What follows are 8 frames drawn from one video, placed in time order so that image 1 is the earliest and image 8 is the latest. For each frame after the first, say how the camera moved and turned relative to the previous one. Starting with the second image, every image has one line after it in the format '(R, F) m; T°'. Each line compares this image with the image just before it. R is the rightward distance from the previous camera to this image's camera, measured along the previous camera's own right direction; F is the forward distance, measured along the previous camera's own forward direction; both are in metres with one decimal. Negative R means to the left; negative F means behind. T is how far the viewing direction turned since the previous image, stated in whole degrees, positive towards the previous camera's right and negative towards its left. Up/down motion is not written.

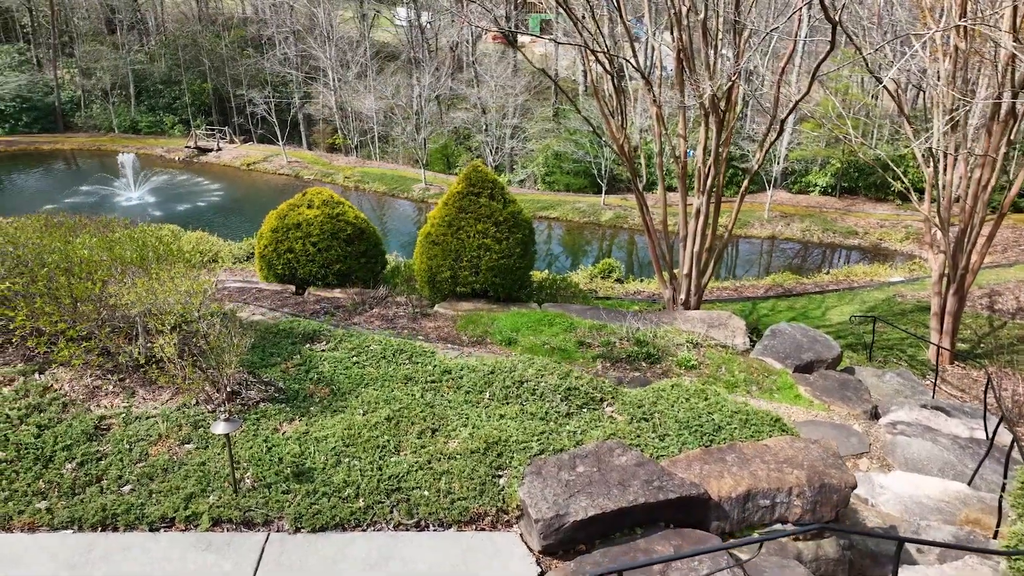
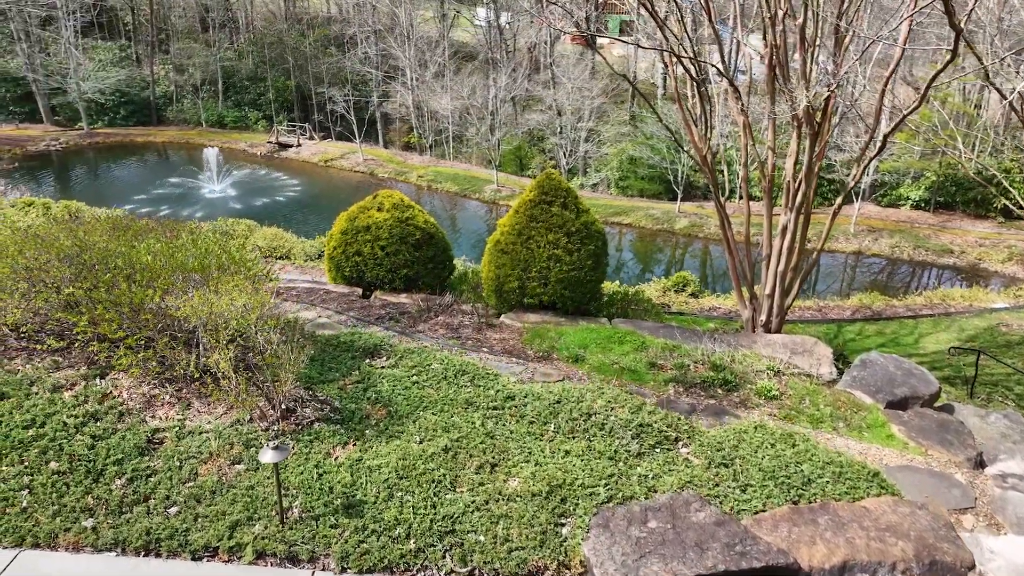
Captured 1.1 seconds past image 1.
(0.0, +0.2) m; -5°
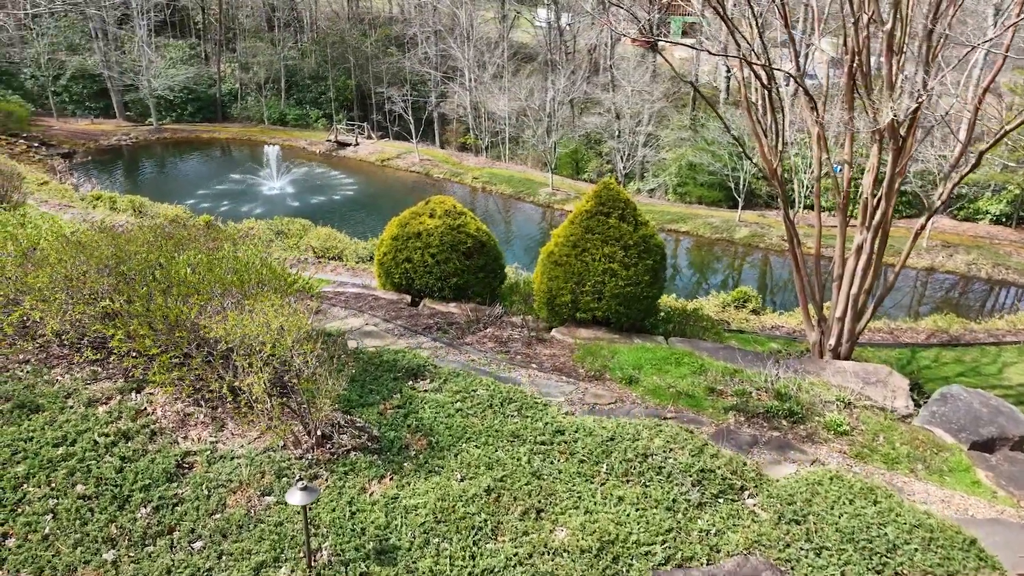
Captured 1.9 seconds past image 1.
(0.0, +0.2) m; -4°
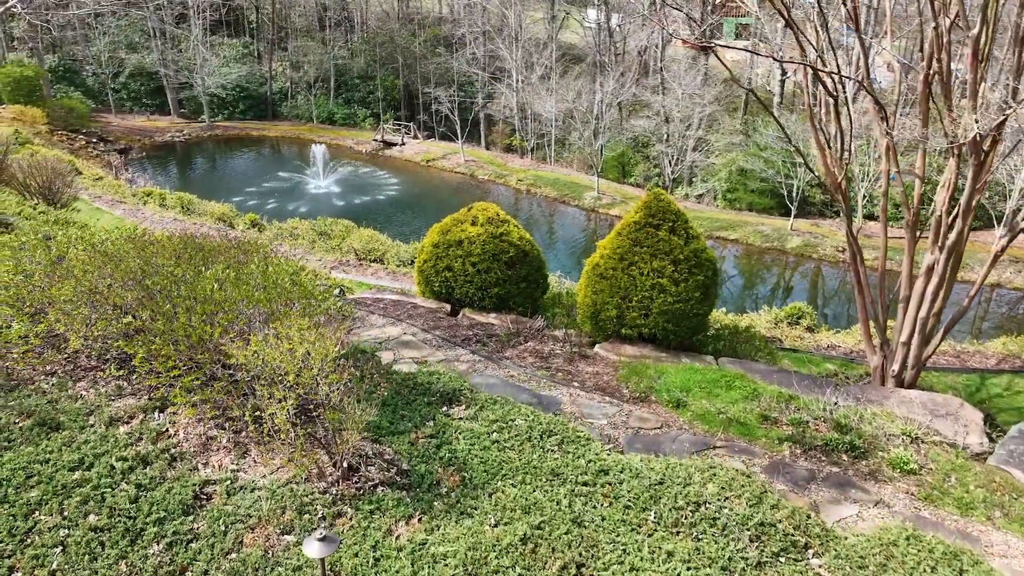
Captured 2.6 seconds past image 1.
(0.0, +0.2) m; -3°
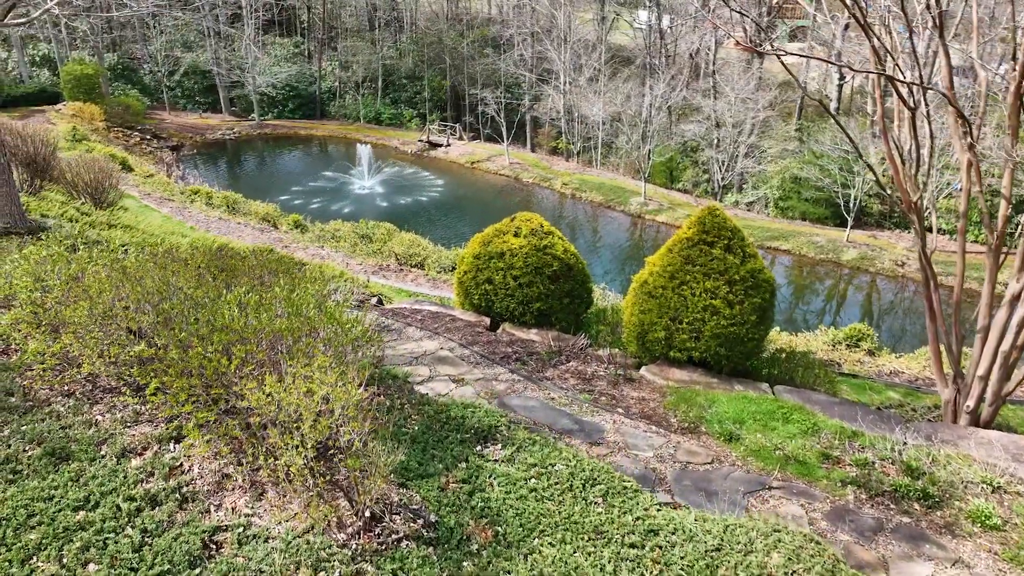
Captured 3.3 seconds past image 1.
(0.0, +0.3) m; -3°
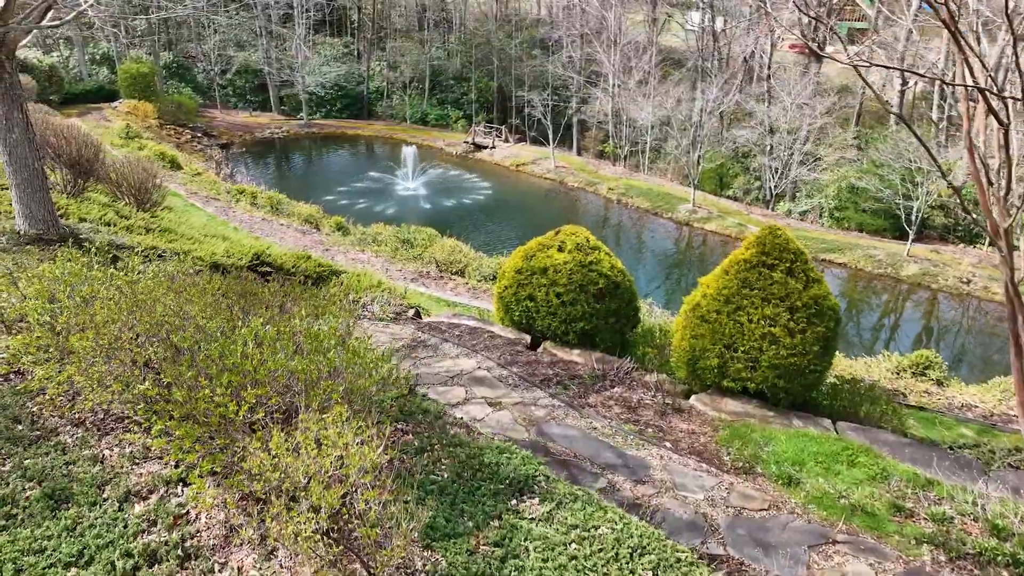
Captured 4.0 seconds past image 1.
(0.0, +0.3) m; -3°
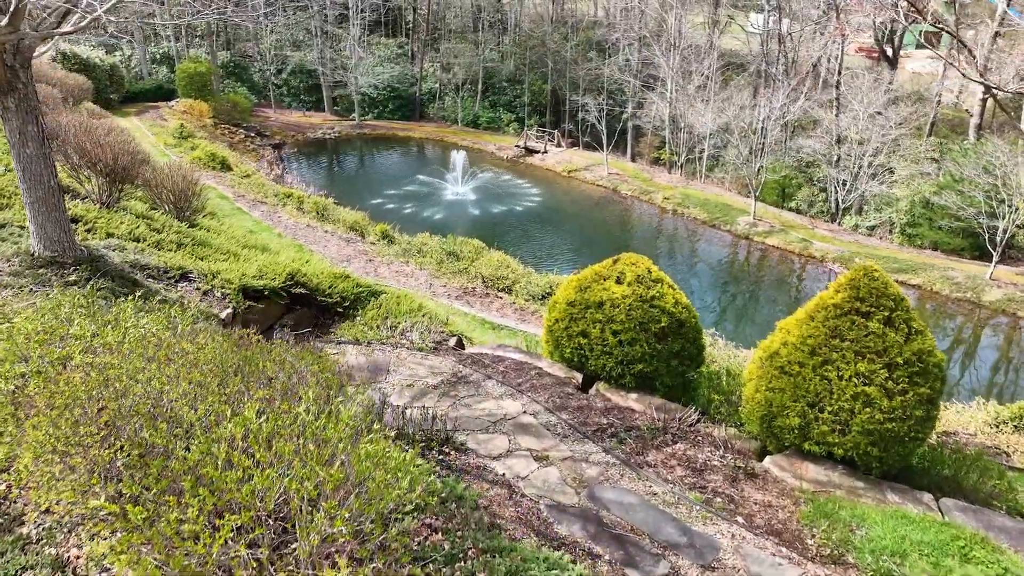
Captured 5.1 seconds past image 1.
(0.0, +0.5) m; -4°
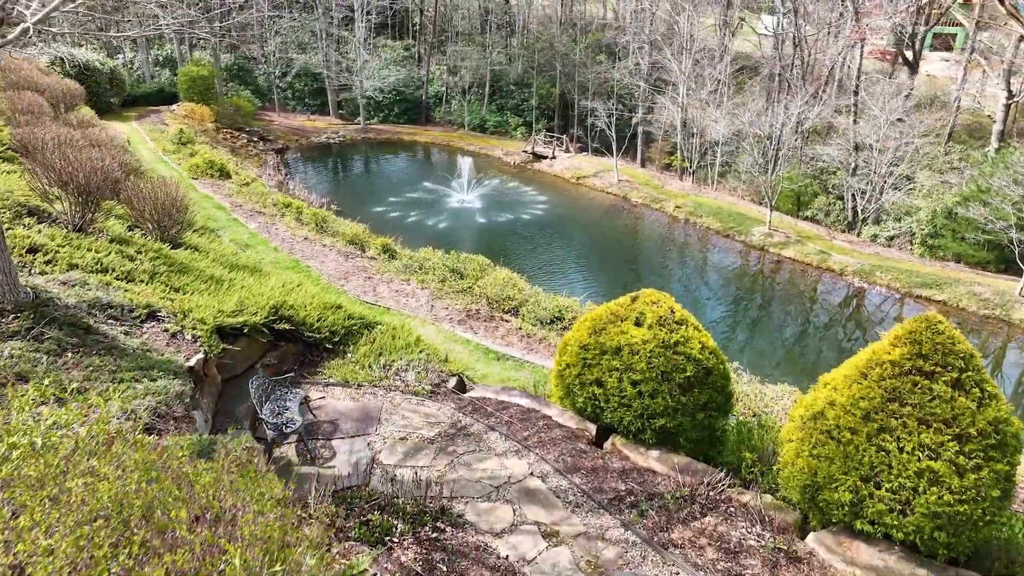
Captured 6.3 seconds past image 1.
(0.0, +0.5) m; -1°
